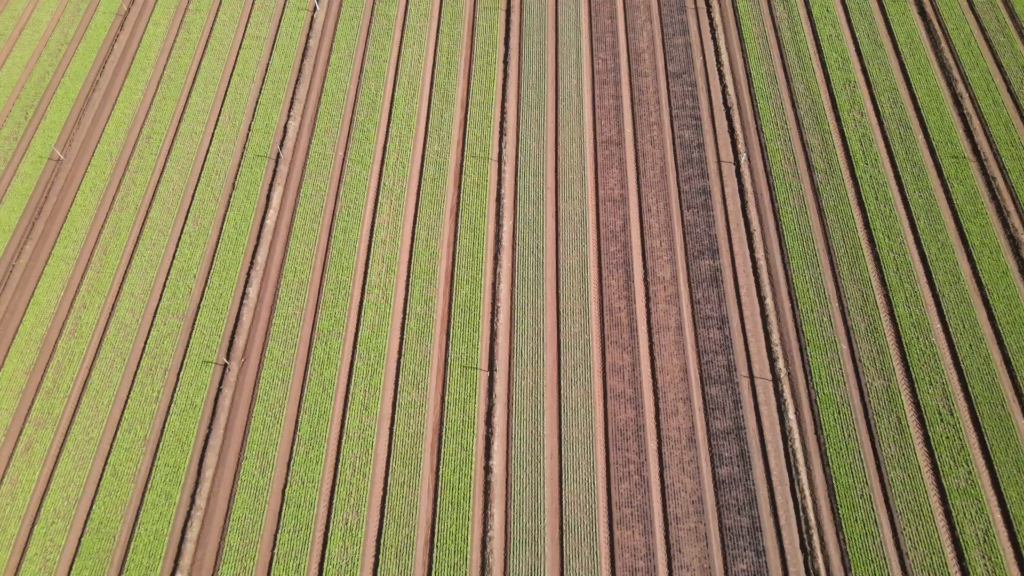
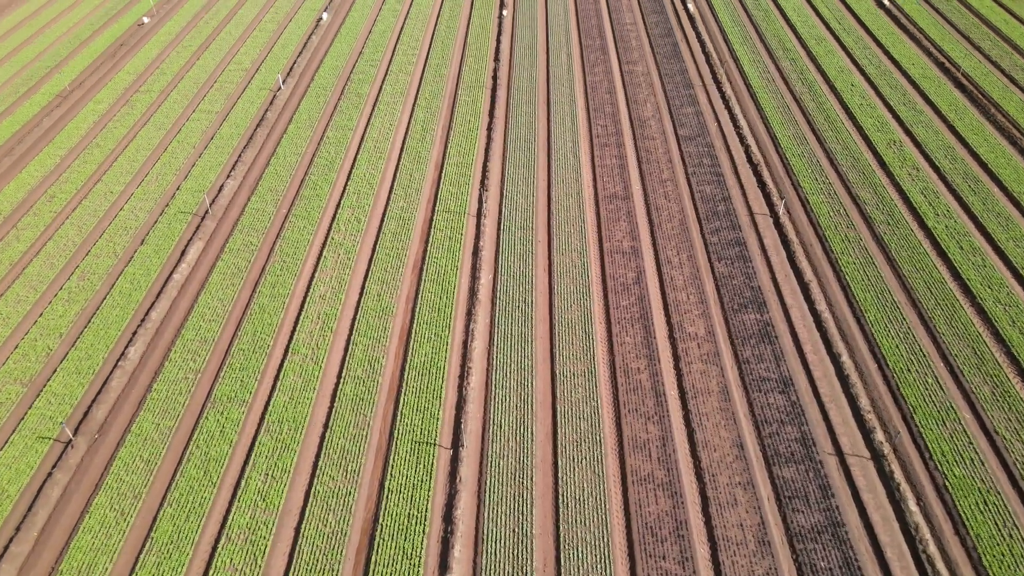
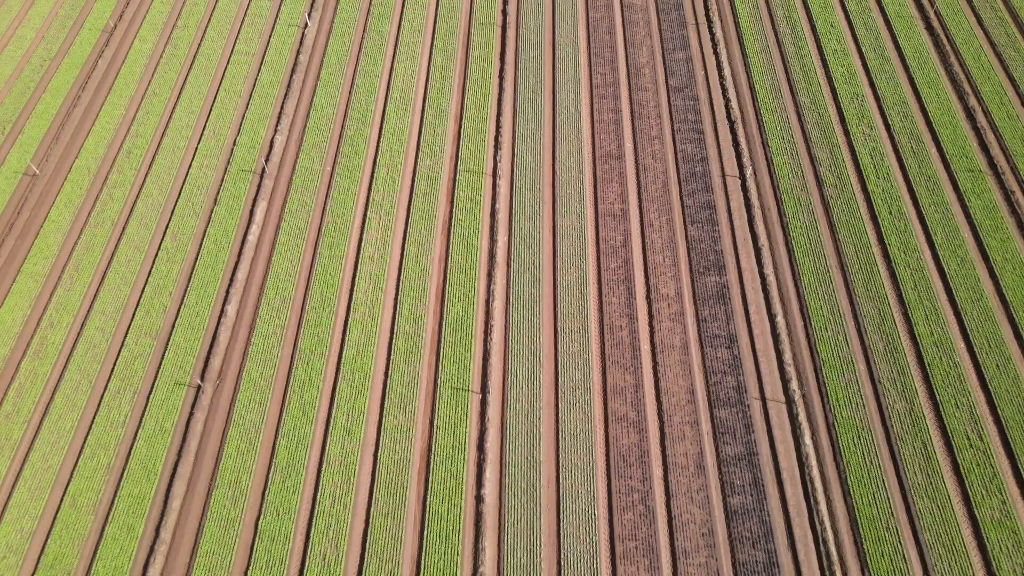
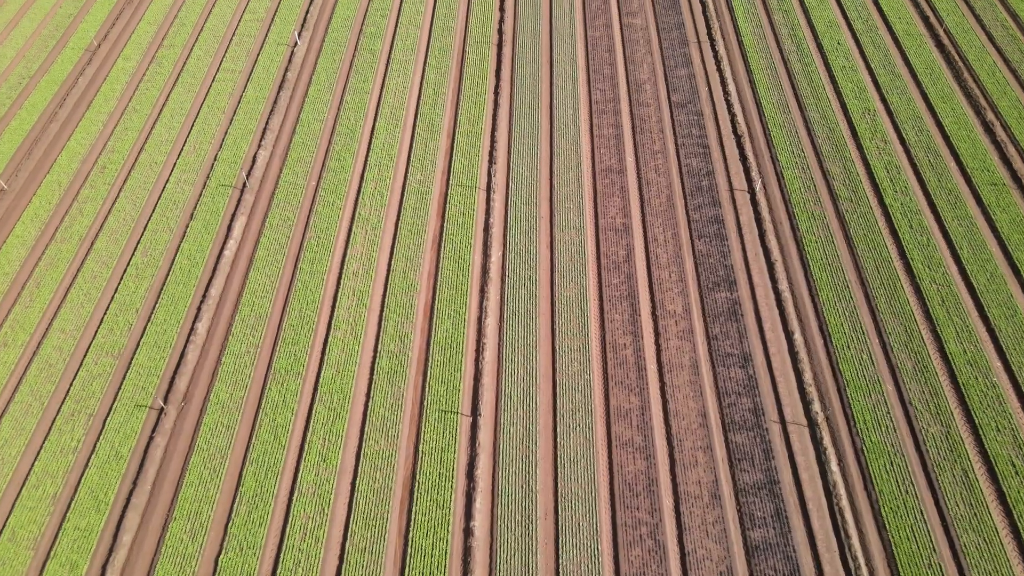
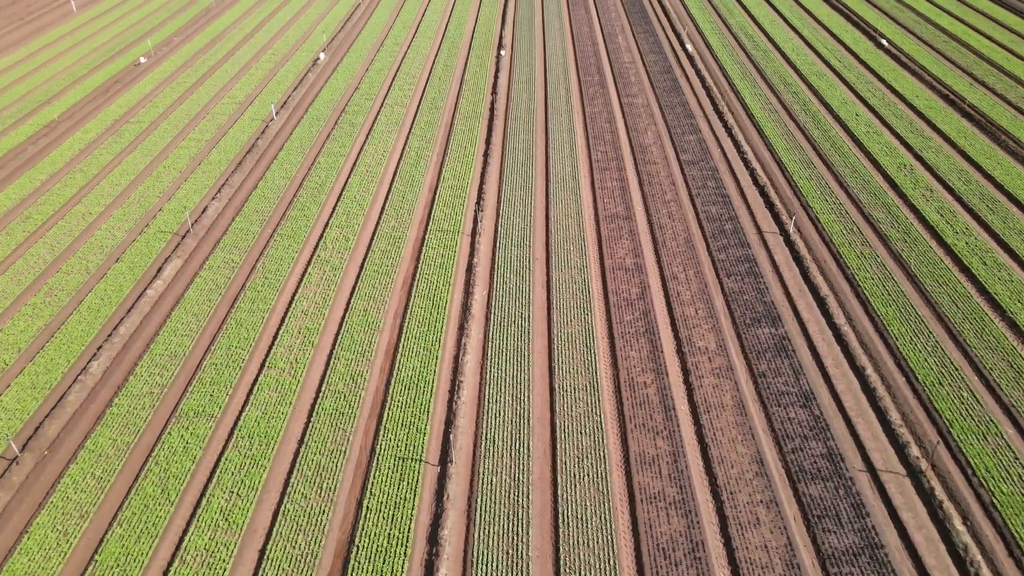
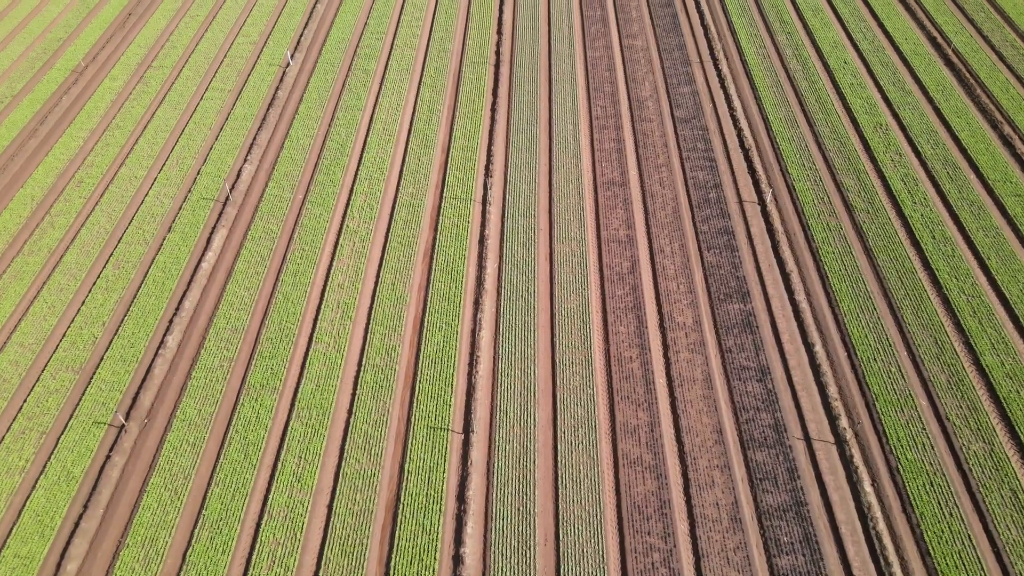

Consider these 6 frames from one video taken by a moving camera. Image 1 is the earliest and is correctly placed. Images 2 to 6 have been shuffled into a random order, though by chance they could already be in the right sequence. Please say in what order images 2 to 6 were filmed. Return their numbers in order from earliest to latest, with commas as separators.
3, 4, 6, 2, 5
